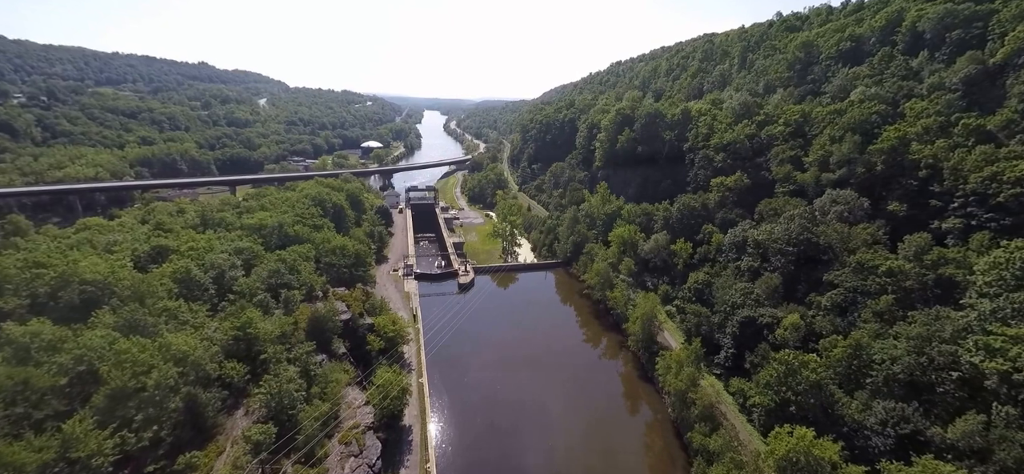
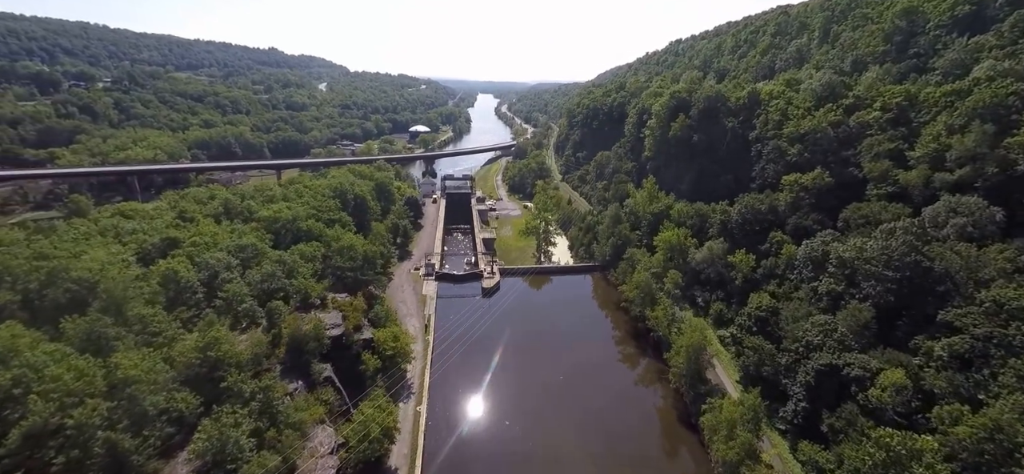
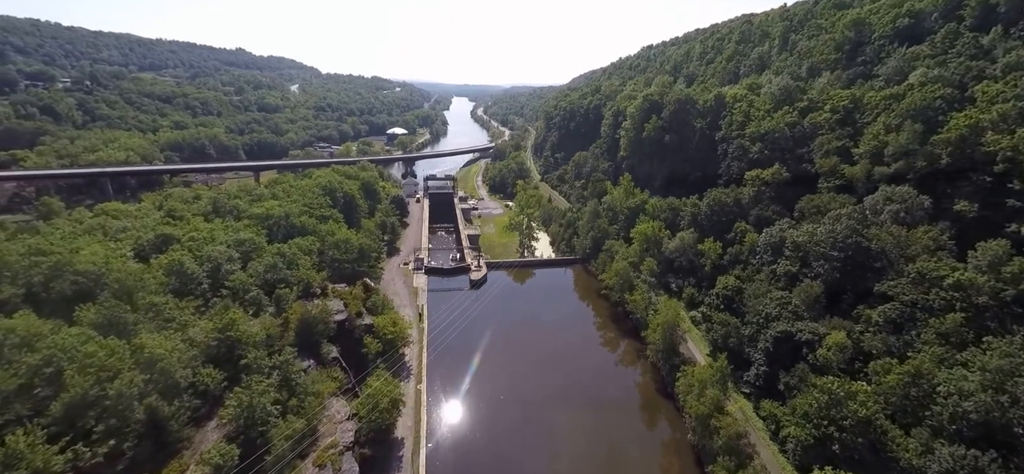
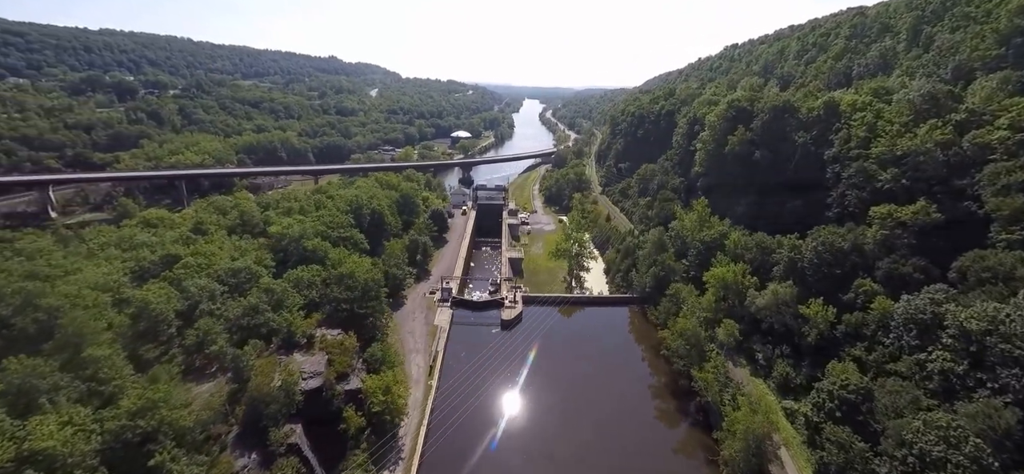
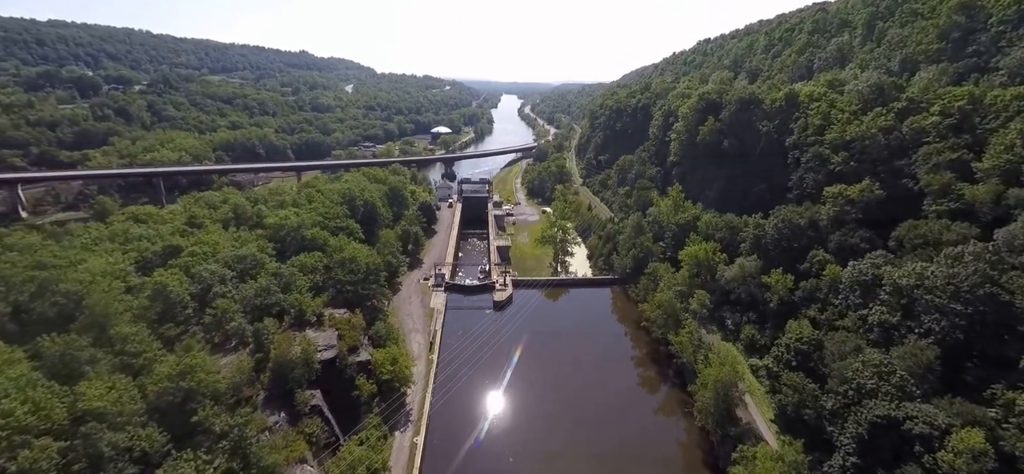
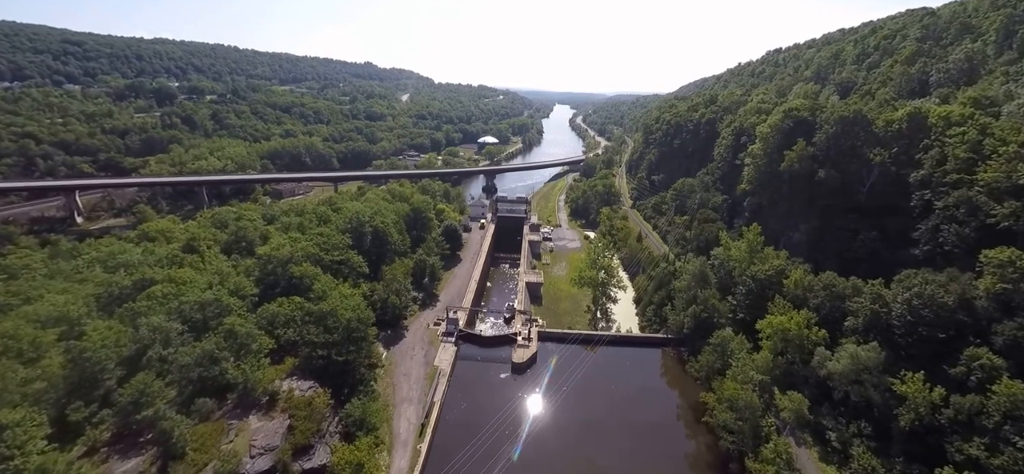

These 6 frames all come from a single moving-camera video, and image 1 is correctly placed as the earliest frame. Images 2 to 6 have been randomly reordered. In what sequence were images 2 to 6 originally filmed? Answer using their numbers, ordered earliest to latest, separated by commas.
3, 2, 5, 4, 6
